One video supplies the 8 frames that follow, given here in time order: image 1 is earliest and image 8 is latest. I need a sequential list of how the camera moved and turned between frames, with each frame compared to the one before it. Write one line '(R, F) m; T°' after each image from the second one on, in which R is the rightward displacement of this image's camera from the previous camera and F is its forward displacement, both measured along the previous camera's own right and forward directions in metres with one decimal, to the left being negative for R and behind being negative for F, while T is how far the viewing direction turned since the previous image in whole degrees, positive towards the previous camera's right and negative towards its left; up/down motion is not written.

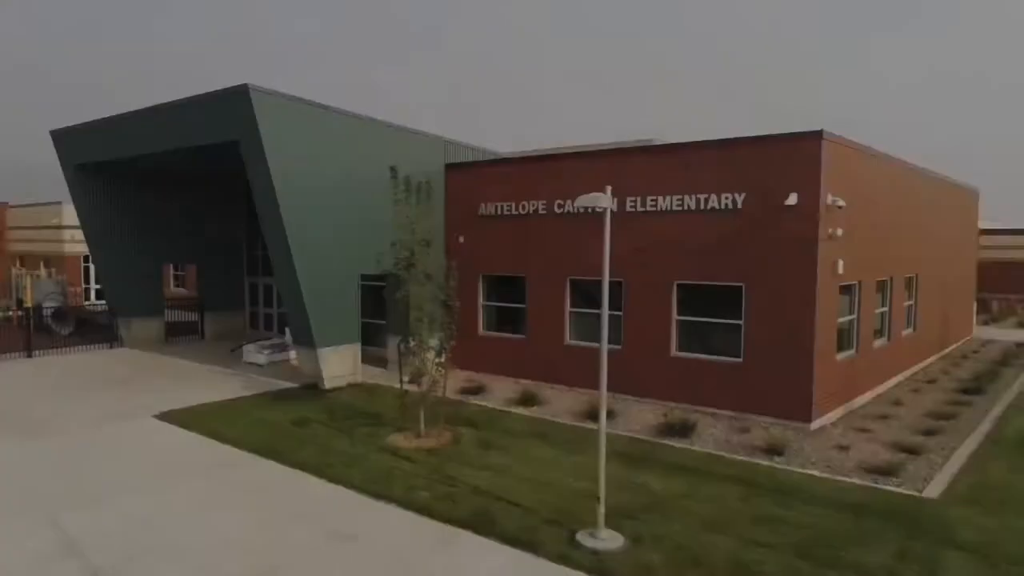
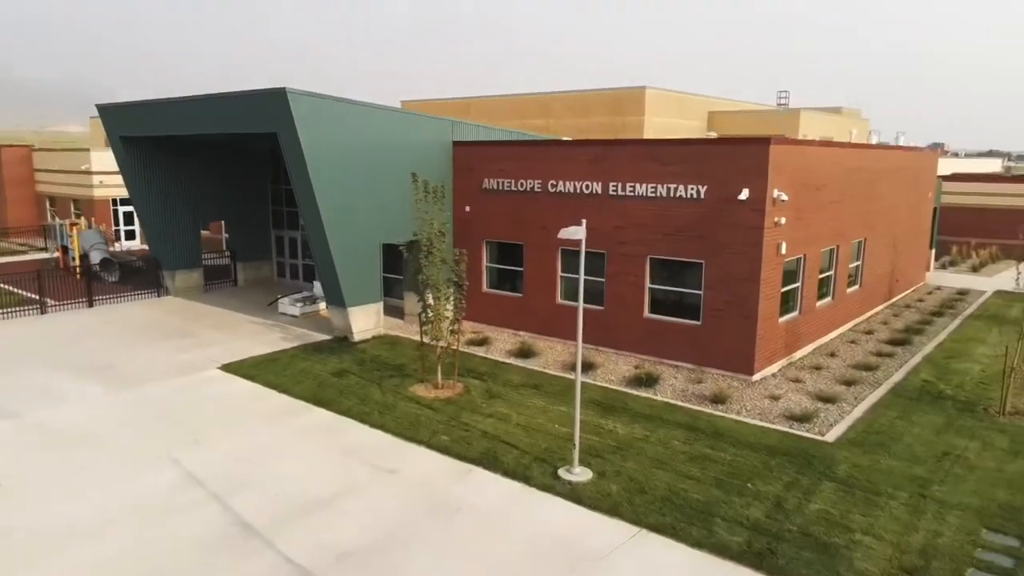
(0.0, -2.1) m; 0°
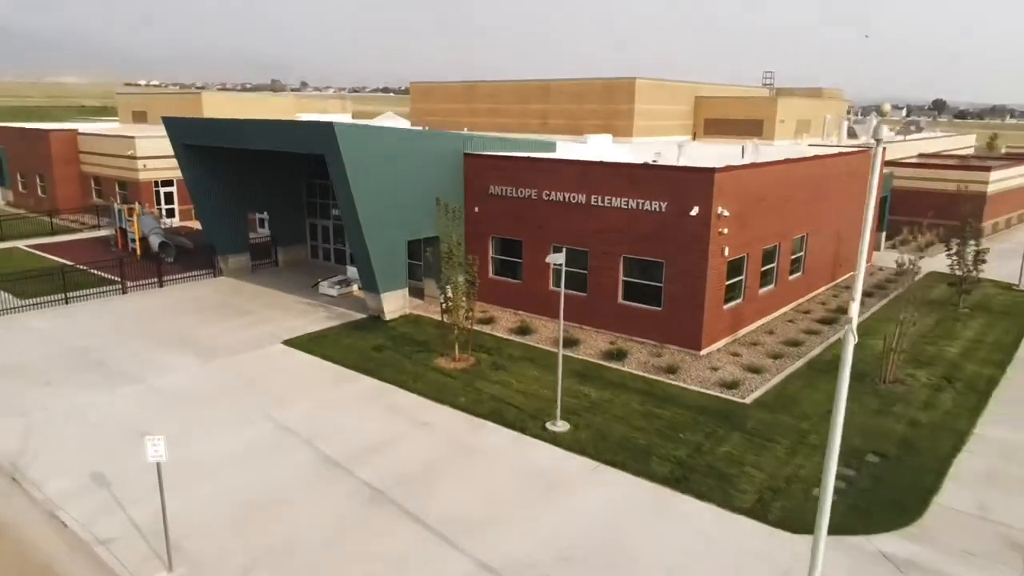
(0.0, -3.3) m; 0°
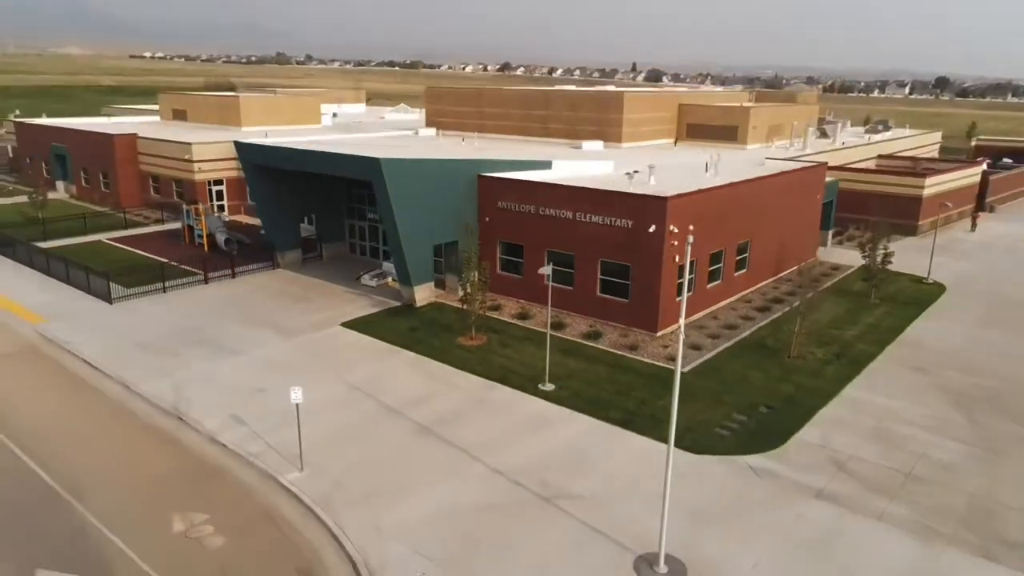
(0.0, -5.0) m; 0°
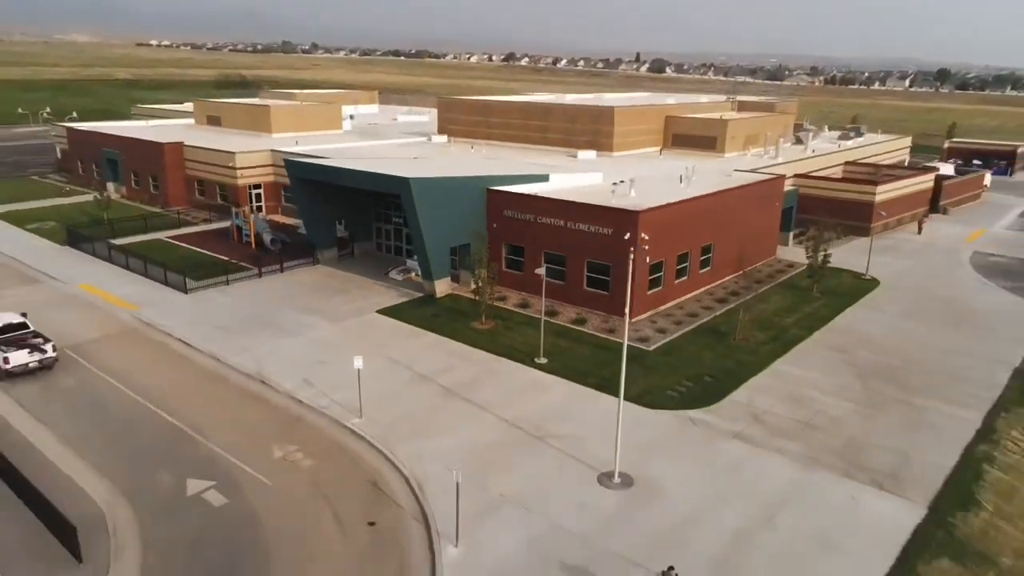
(0.0, -4.9) m; 0°
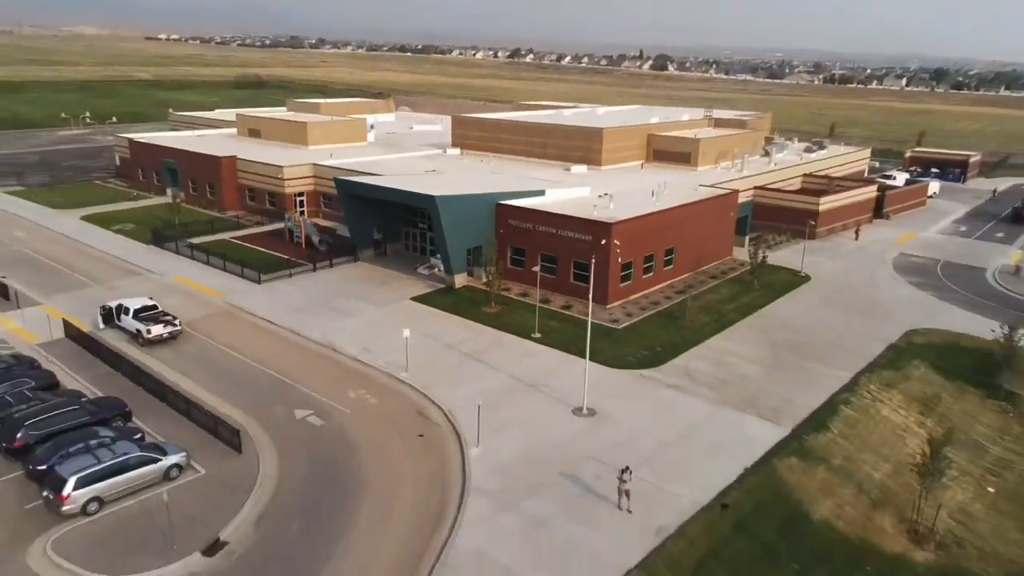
(0.0, -7.5) m; 0°
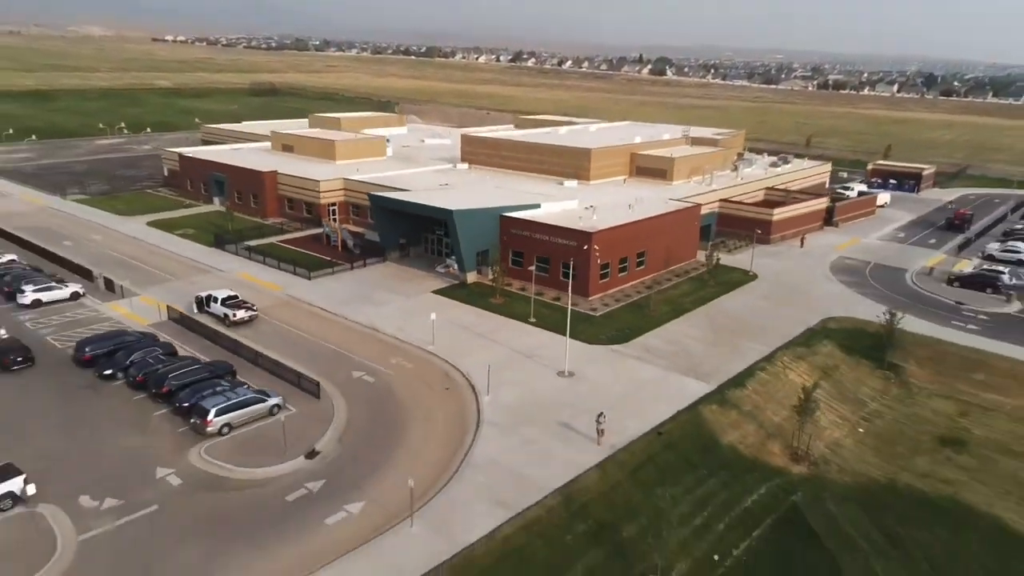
(0.0, -8.4) m; 0°
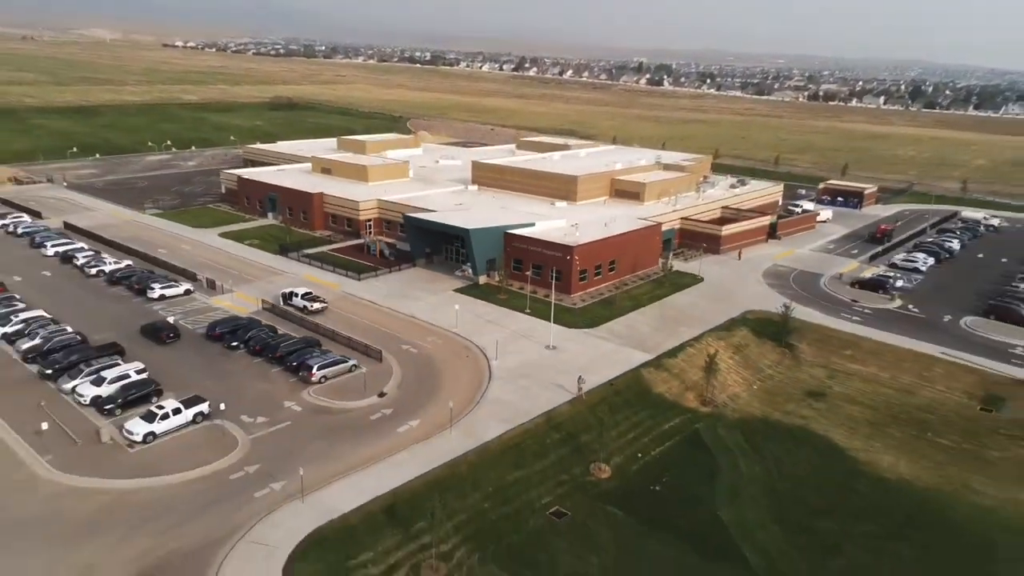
(0.0, -13.6) m; 0°
